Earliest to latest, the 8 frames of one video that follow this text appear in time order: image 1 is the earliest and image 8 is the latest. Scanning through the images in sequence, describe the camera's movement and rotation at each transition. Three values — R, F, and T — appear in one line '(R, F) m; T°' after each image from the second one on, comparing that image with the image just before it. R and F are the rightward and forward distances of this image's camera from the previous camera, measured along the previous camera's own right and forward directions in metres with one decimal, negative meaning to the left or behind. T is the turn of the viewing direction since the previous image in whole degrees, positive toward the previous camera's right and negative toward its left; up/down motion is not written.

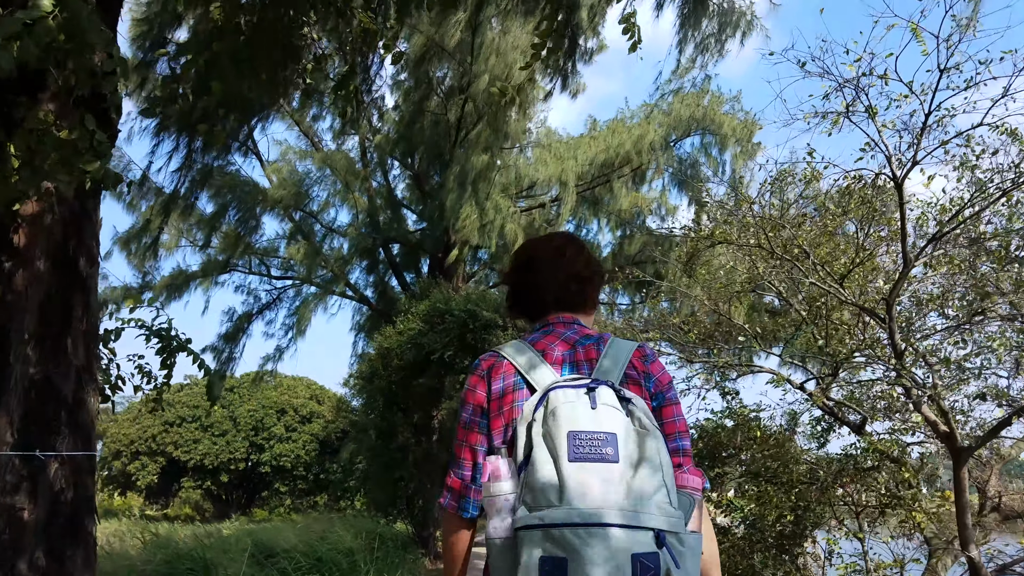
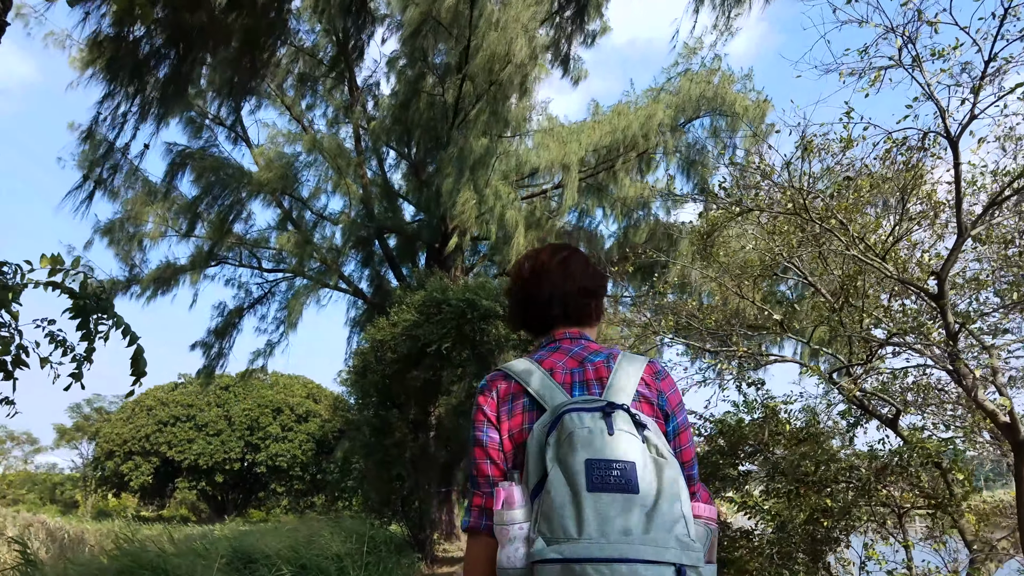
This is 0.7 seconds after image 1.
(0.0, +0.4) m; 0°
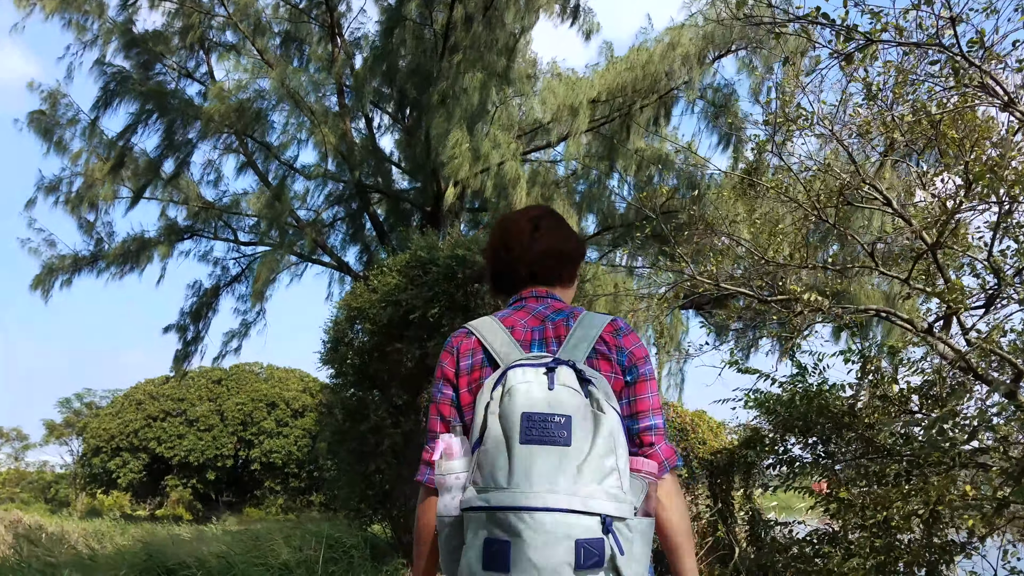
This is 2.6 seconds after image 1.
(0.0, +1.0) m; 0°
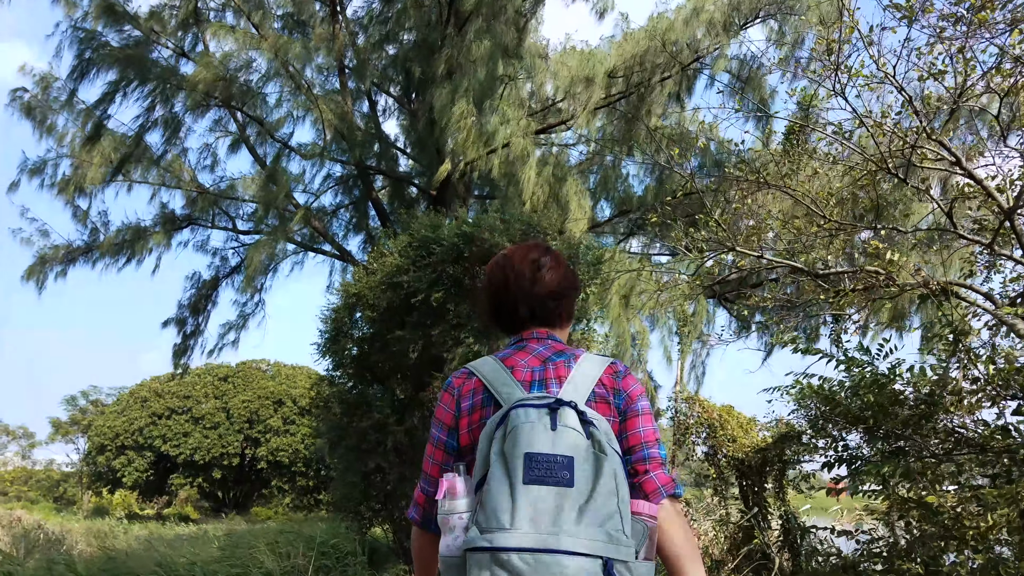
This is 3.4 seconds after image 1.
(0.0, +0.4) m; -1°
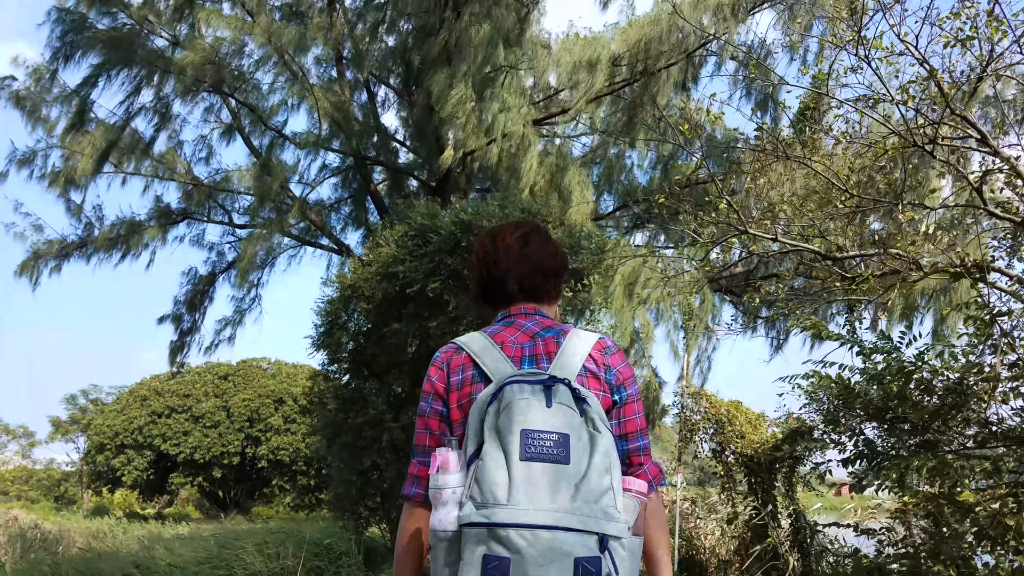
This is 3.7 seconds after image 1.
(0.0, +0.2) m; 0°
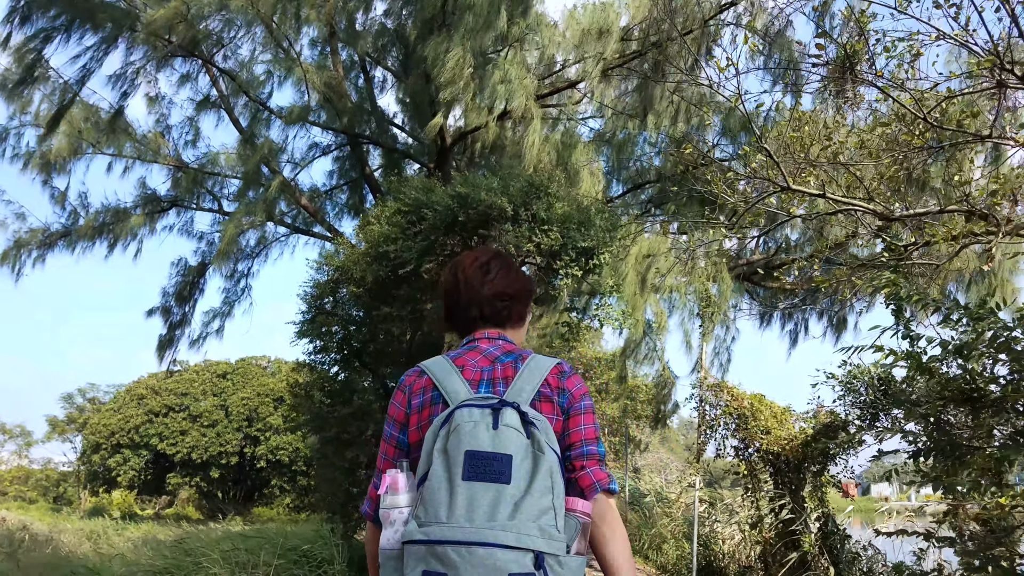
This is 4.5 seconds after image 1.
(0.0, +0.4) m; 0°
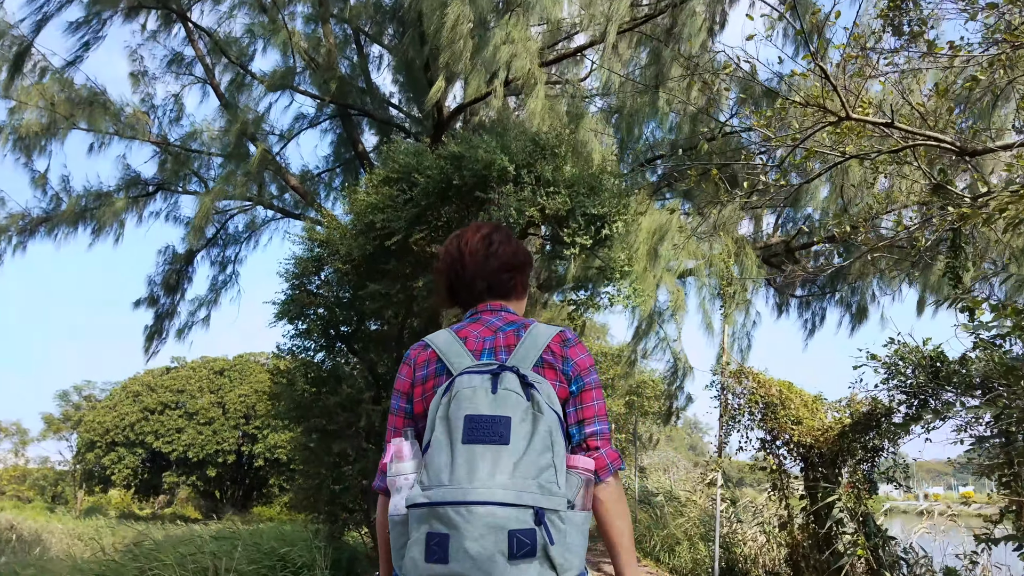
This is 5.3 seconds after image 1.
(0.0, +0.4) m; 0°
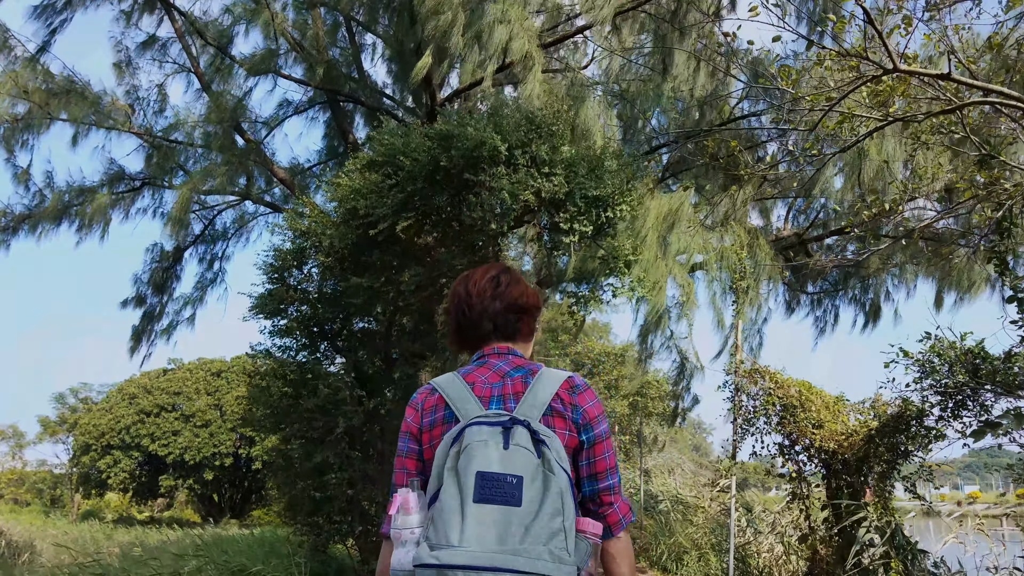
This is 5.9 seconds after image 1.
(0.0, +0.3) m; 0°
